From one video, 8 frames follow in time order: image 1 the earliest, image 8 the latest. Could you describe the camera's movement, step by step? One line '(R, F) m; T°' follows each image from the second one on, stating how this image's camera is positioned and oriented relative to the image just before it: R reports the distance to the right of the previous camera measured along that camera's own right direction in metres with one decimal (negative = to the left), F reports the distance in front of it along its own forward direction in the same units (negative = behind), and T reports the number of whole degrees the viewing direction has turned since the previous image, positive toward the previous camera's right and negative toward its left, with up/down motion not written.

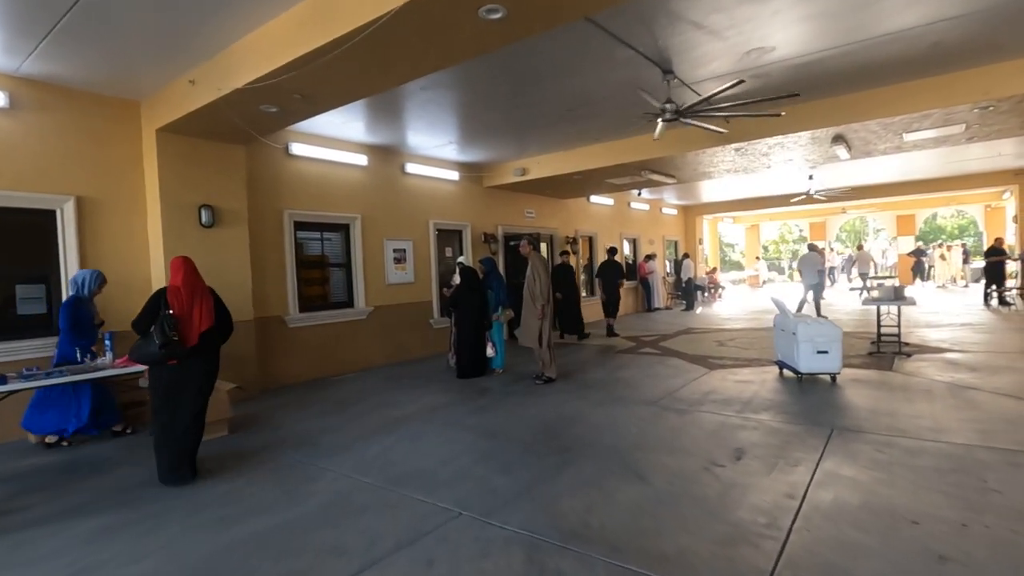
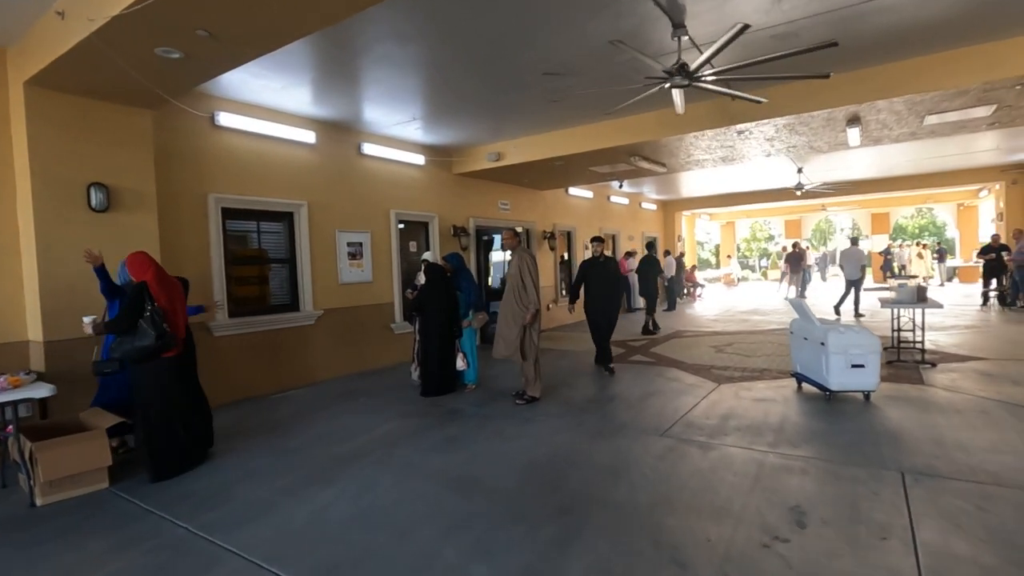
(-0.1, +1.0) m; +3°
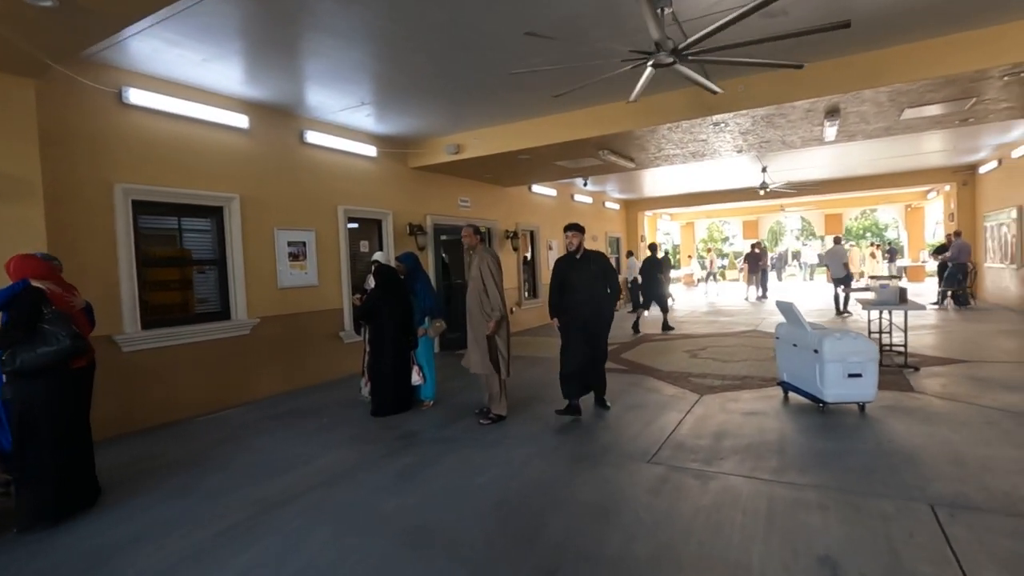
(0.0, +0.6) m; +4°
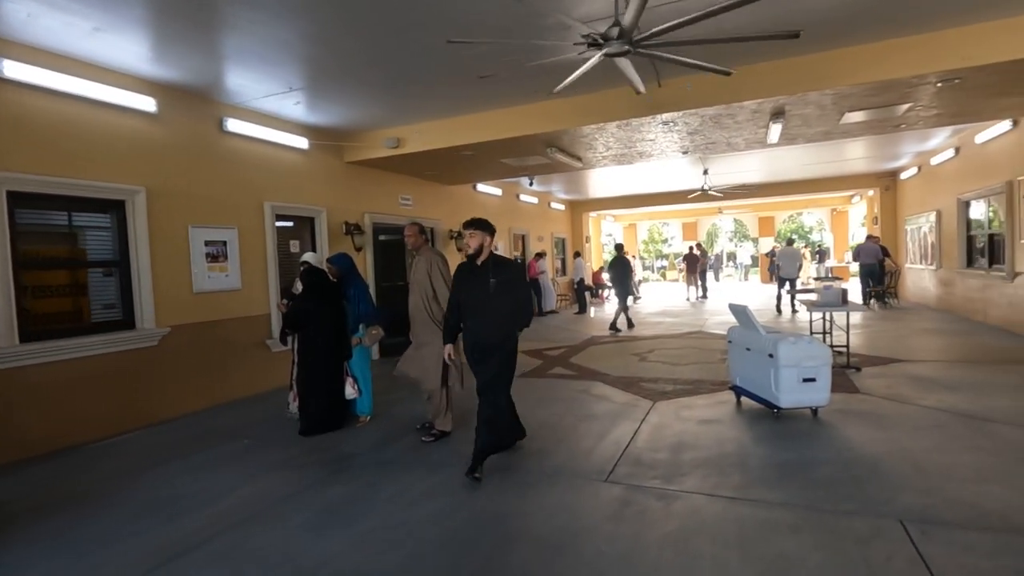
(0.0, +0.3) m; +6°
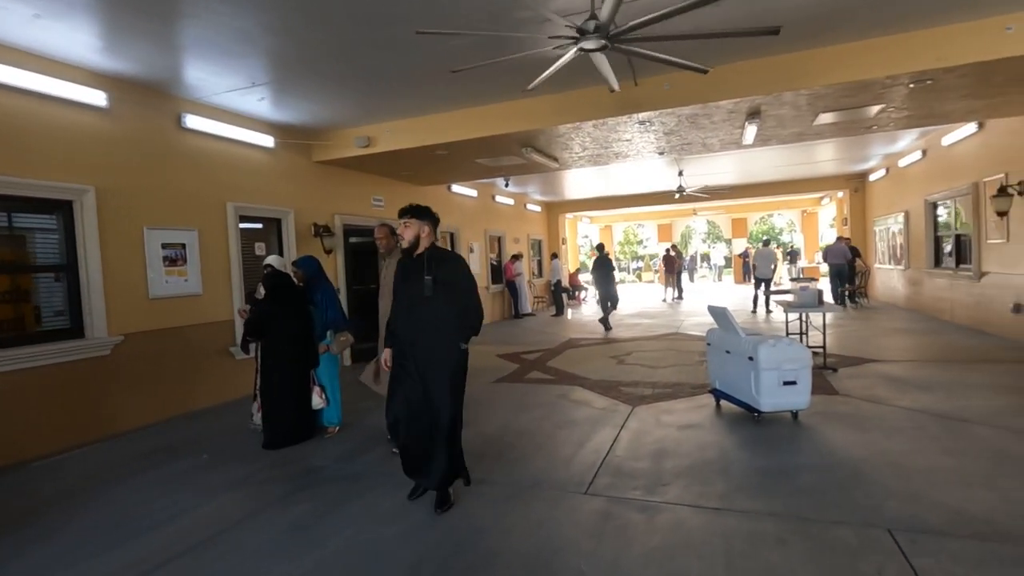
(0.0, +0.2) m; +2°
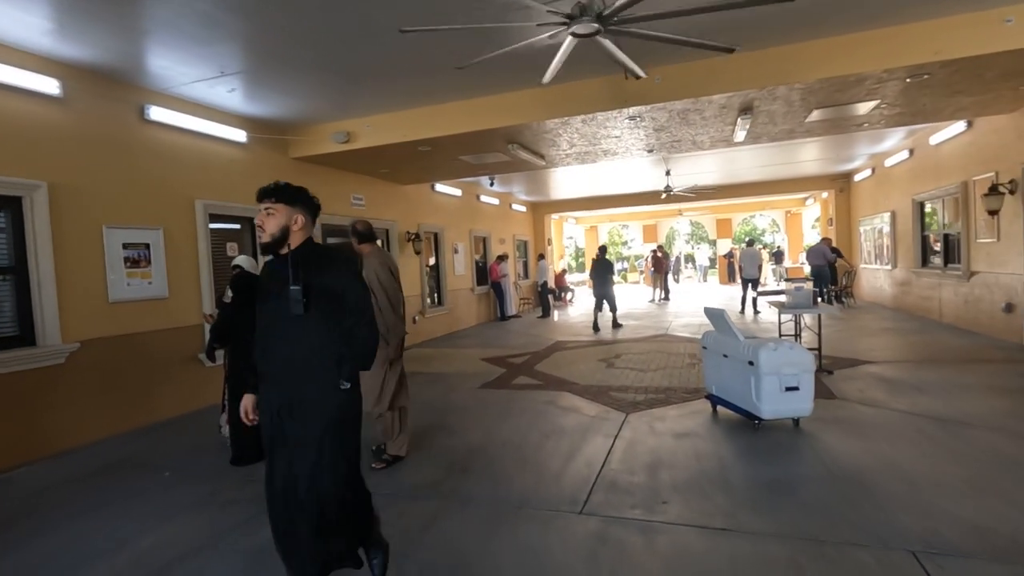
(0.0, +0.2) m; +2°
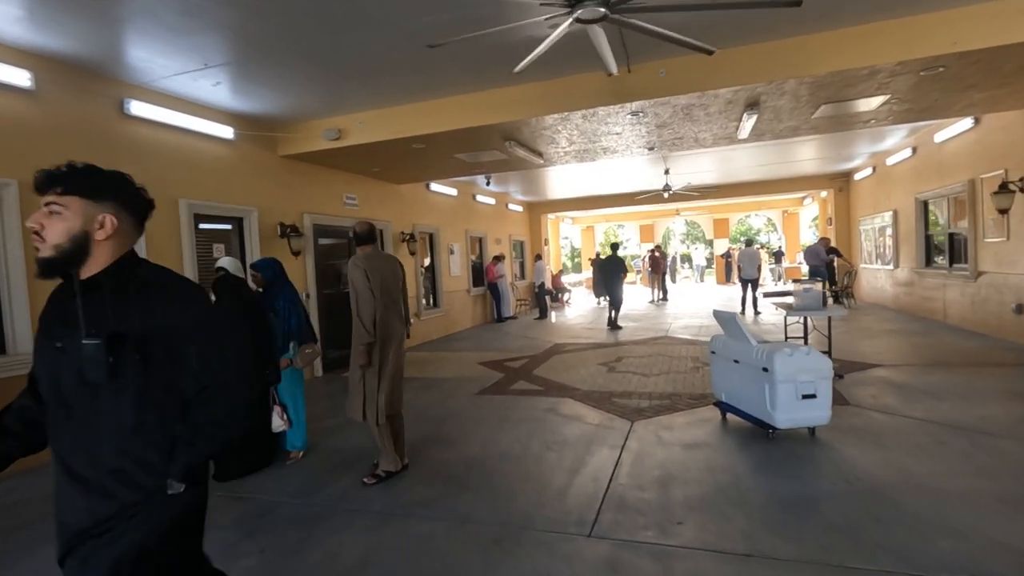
(0.0, +0.2) m; +1°
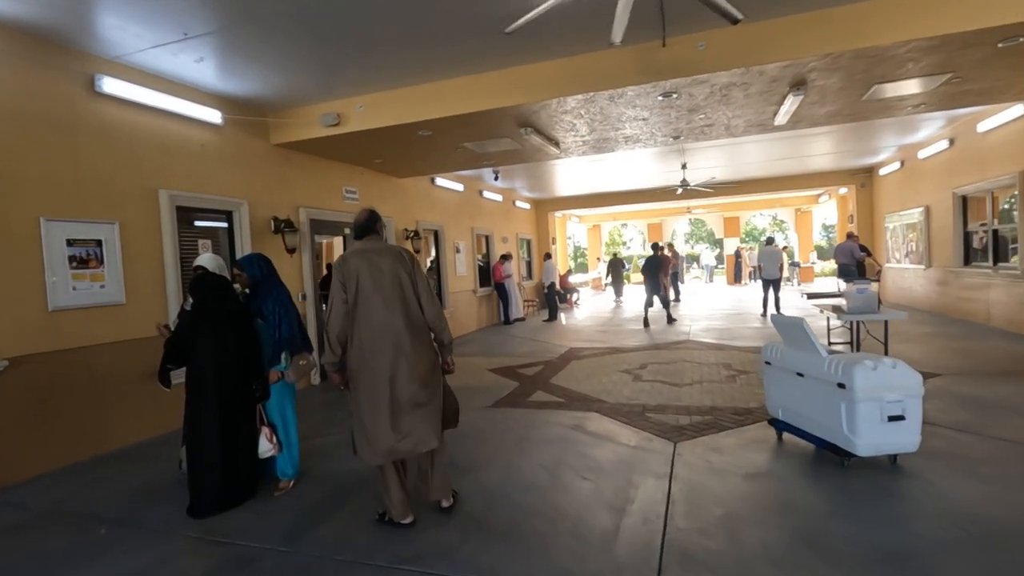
(-0.2, +0.6) m; 0°
